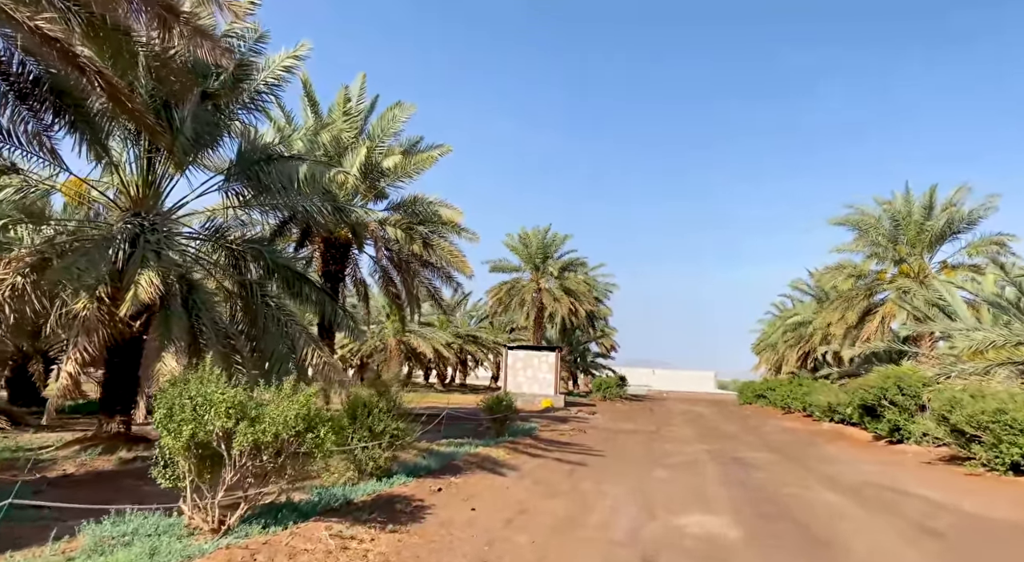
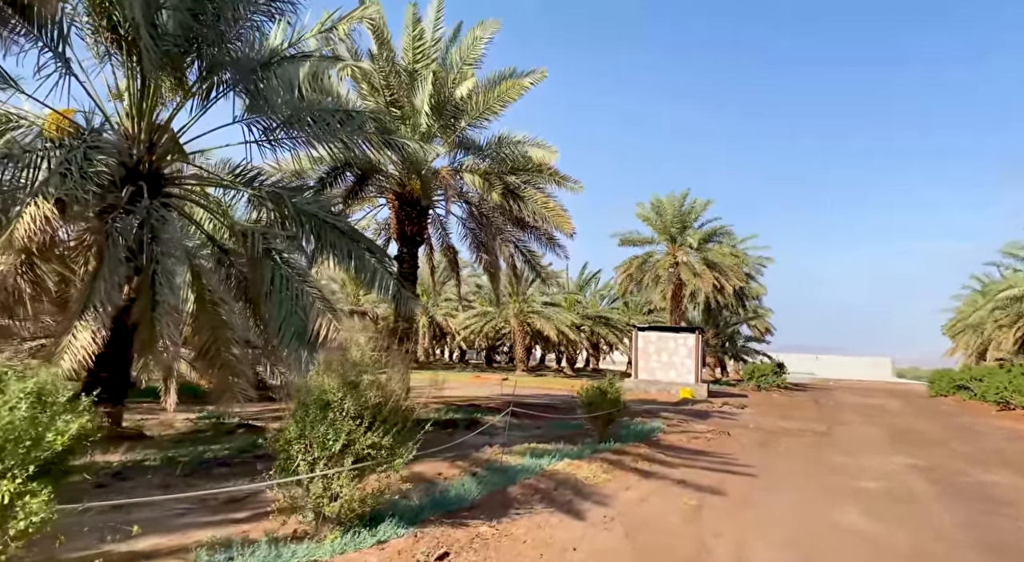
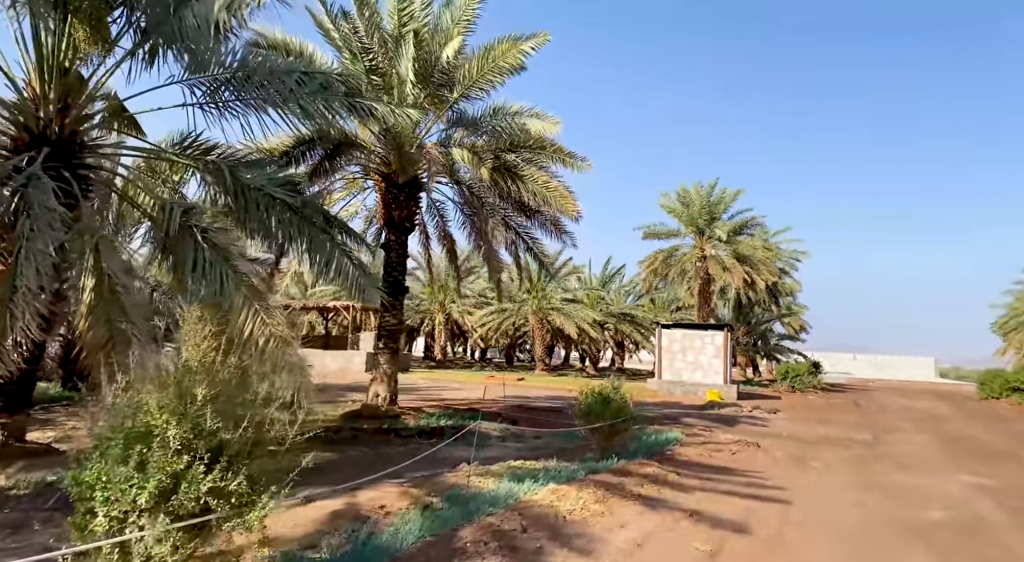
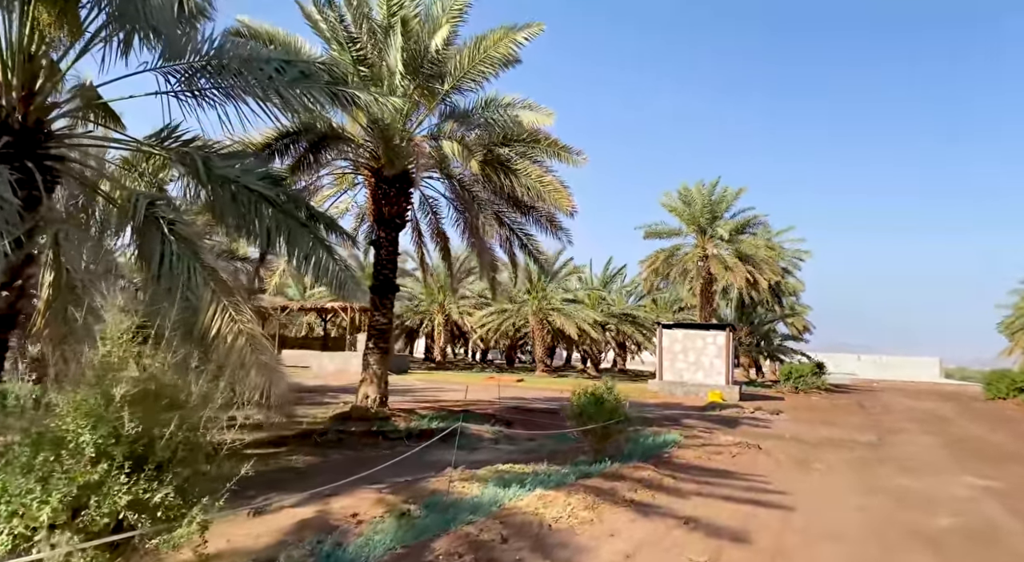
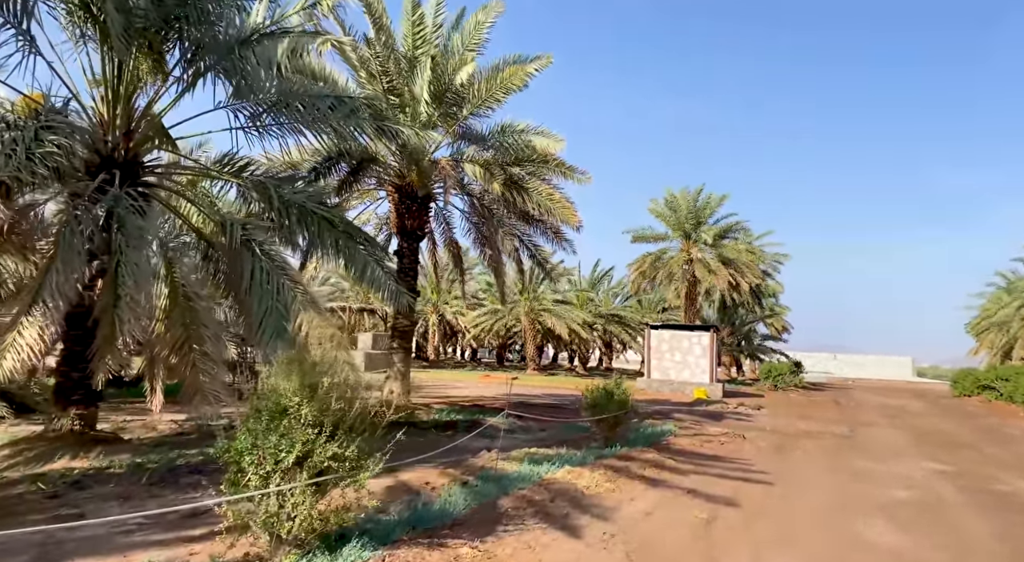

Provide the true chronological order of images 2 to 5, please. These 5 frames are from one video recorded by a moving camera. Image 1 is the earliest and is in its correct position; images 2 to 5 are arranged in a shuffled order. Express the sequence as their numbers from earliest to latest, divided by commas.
2, 5, 3, 4
